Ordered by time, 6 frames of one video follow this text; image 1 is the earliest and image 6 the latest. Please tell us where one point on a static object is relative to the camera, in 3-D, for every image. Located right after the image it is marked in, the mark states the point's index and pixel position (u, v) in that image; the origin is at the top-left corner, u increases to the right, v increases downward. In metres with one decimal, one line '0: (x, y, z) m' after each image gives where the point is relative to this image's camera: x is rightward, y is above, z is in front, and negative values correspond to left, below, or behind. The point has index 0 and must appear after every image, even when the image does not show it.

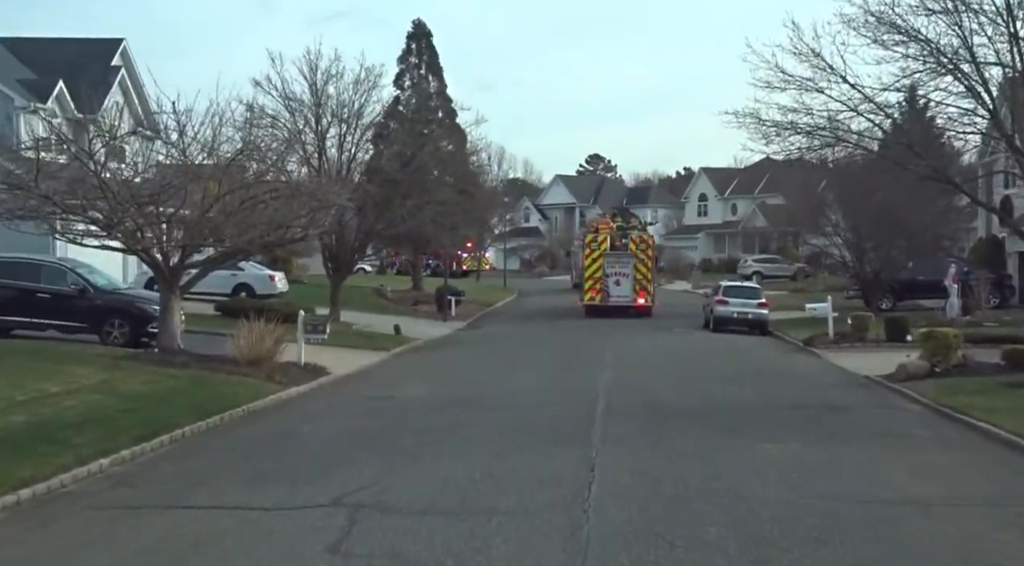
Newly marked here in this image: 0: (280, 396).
0: (-3.7, -1.8, +18.3) m
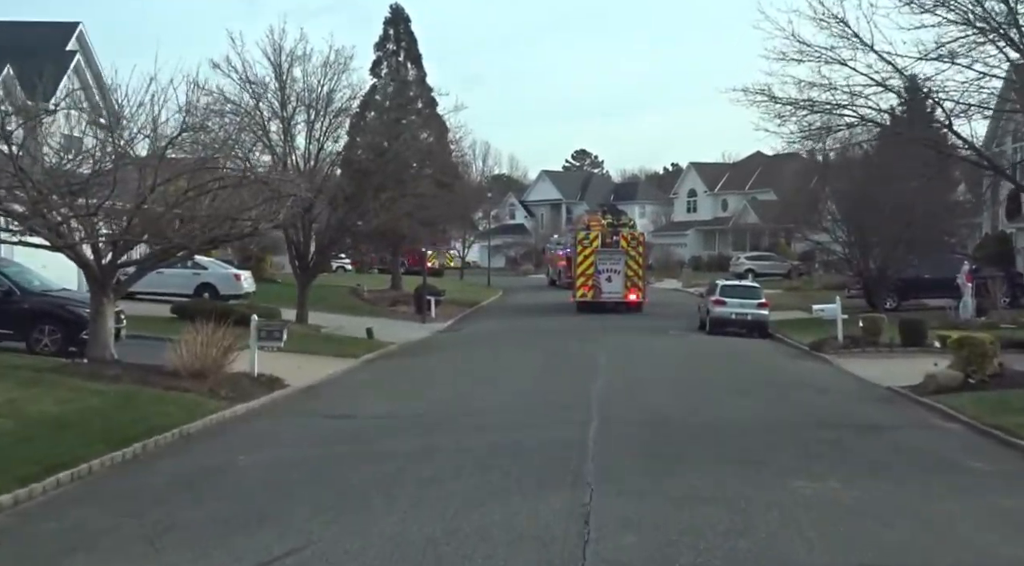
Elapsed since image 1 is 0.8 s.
0: (-4.0, -1.8, +15.8) m
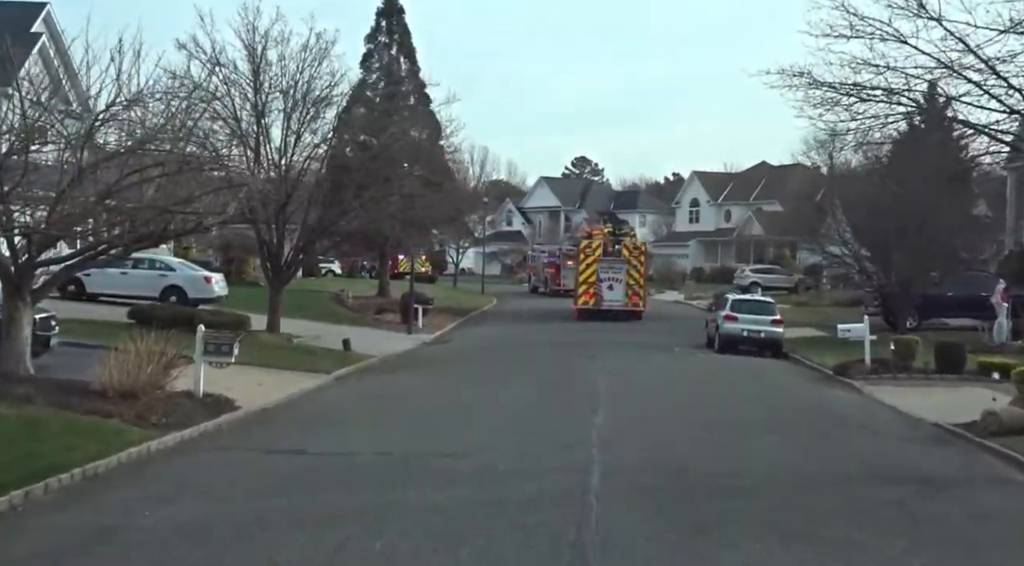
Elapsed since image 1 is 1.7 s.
0: (-4.1, -1.9, +13.1) m
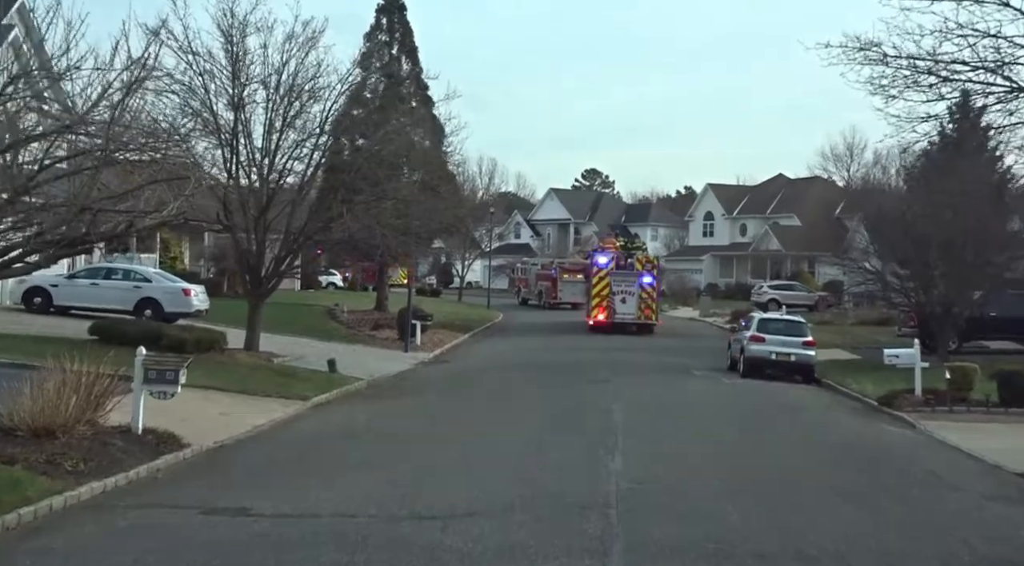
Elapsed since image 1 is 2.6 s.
0: (-4.1, -2.0, +10.4) m
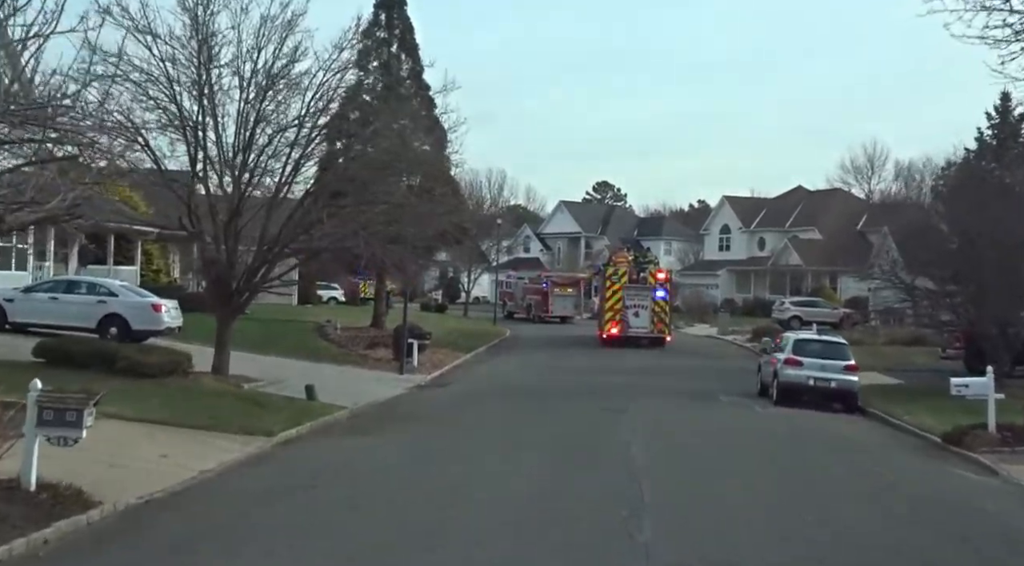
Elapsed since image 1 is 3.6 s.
0: (-4.2, -2.1, +7.4) m
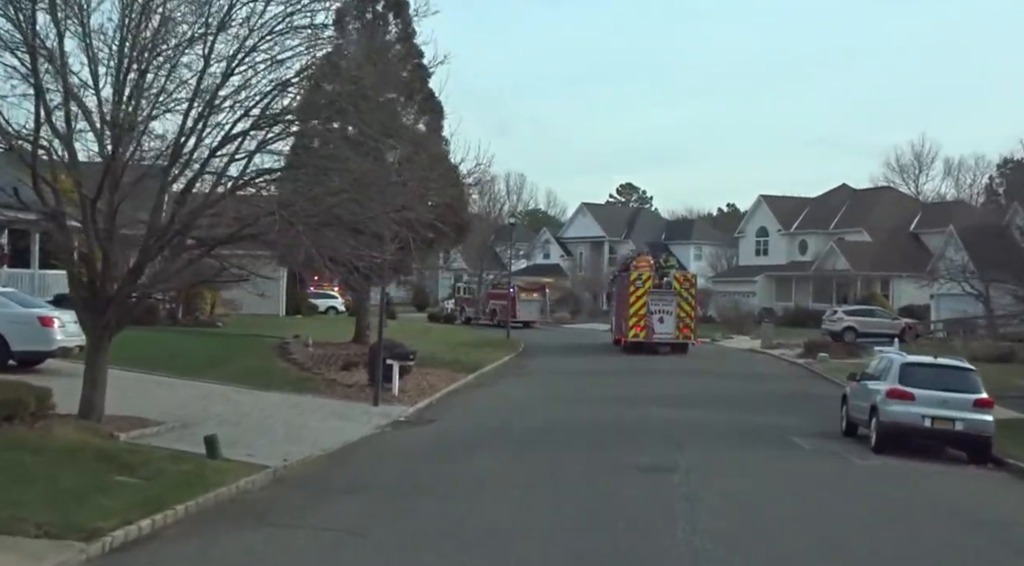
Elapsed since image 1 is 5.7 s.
0: (-4.5, -2.0, +0.7) m
